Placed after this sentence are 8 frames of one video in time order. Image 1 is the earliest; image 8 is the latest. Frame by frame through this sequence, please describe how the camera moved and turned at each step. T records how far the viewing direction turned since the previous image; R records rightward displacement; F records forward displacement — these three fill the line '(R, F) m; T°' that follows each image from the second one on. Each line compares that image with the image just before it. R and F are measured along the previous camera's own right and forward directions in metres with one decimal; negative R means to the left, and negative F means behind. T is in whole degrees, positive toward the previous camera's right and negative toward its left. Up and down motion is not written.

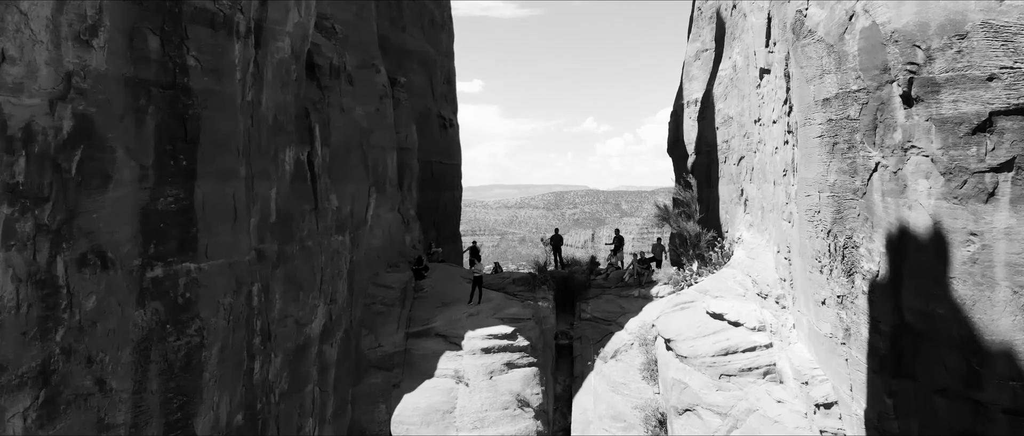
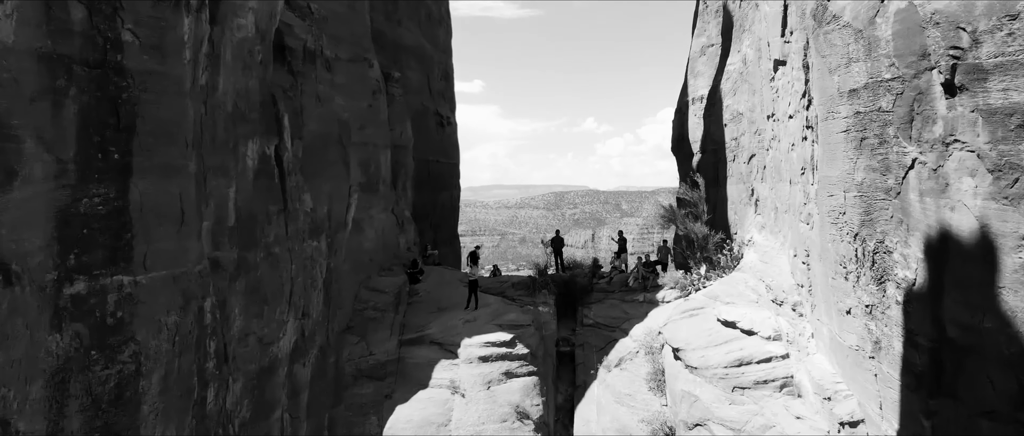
(0.0, +0.9) m; 0°
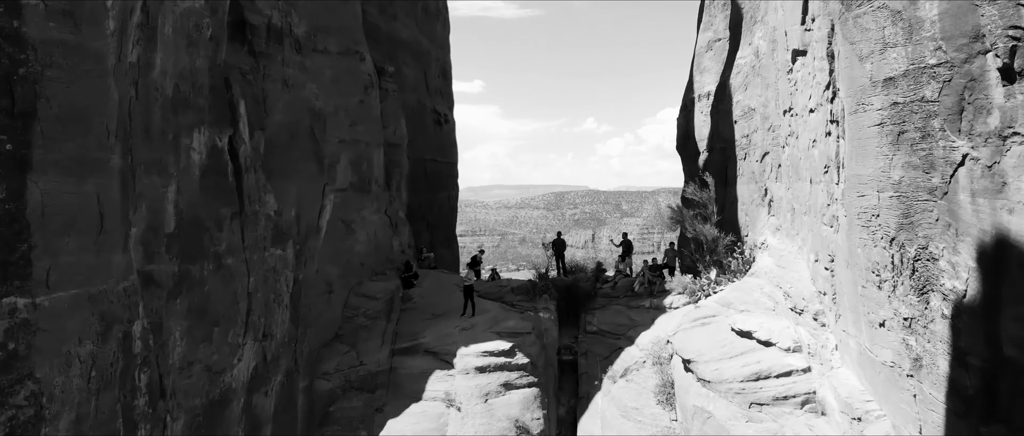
(0.0, +0.9) m; 0°
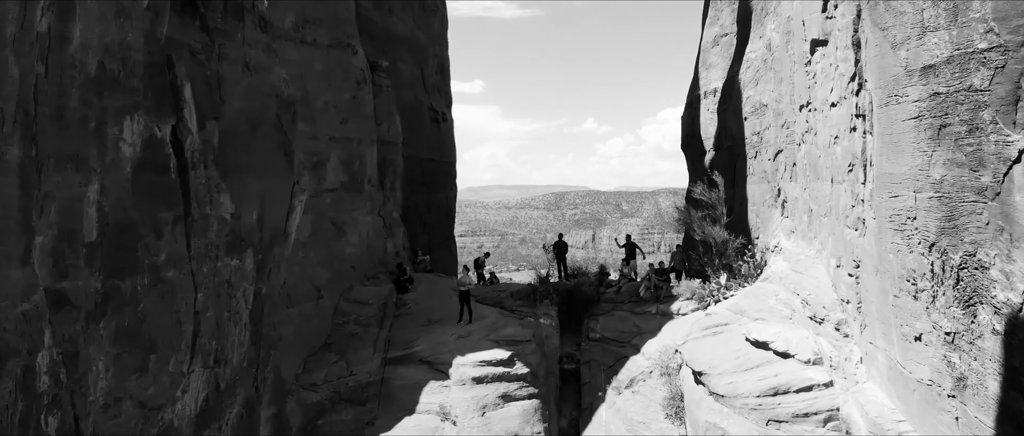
(0.0, +0.8) m; 0°
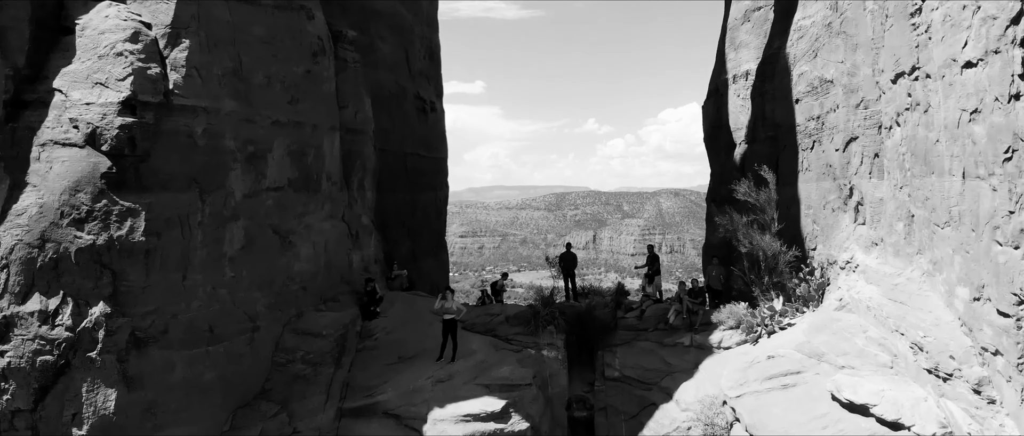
(+0.1, +3.3) m; 0°
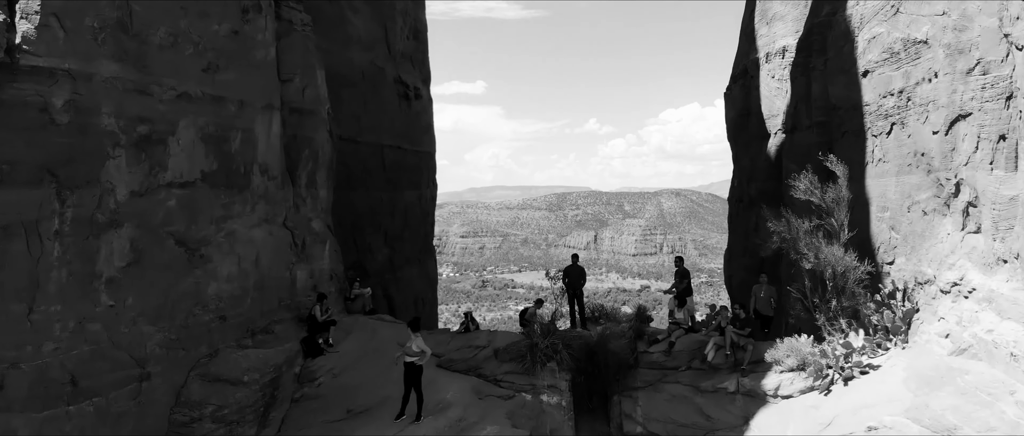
(+0.1, +2.9) m; 0°
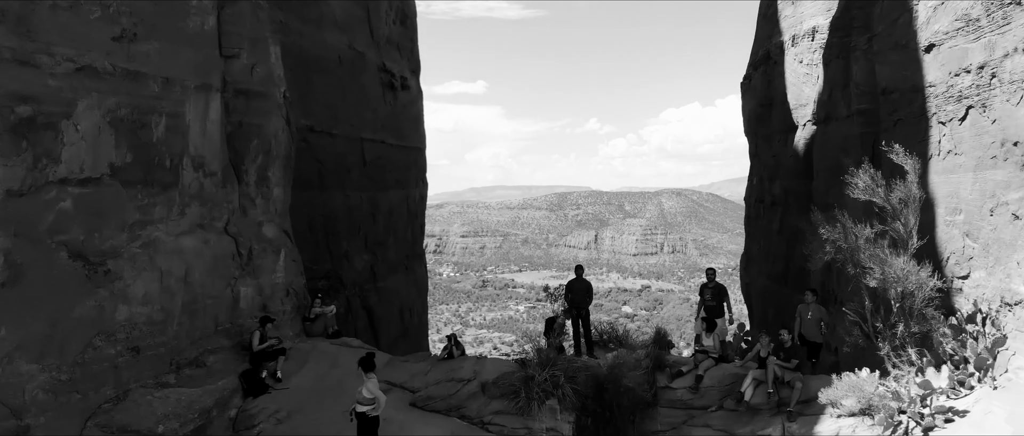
(+0.1, +1.8) m; 0°
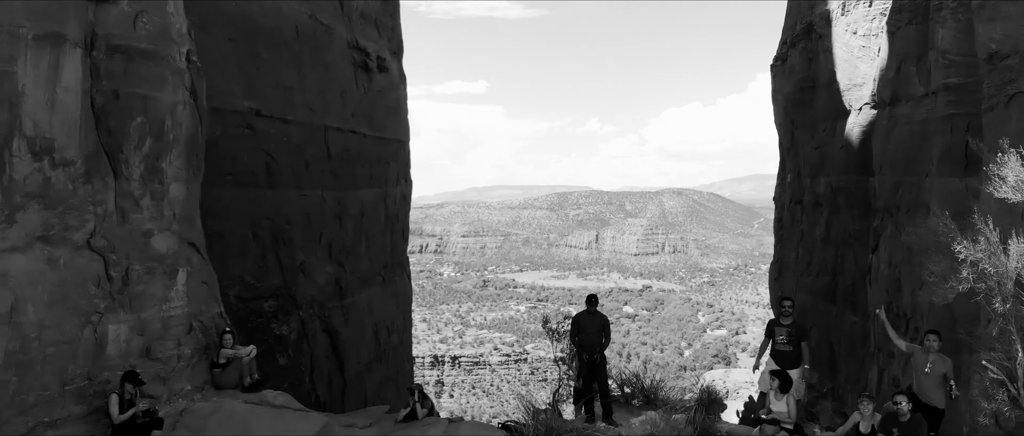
(+0.1, +2.5) m; 0°
